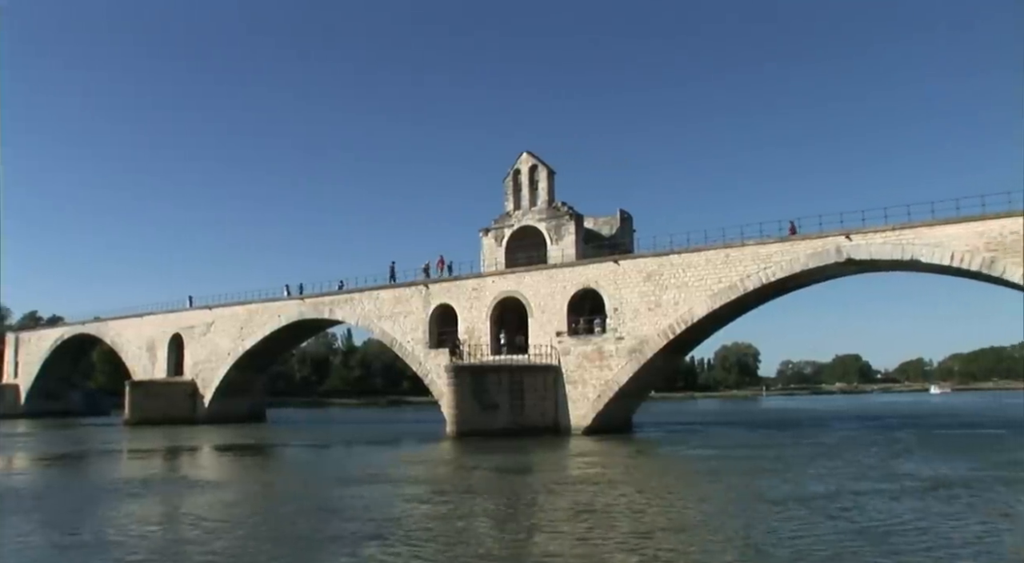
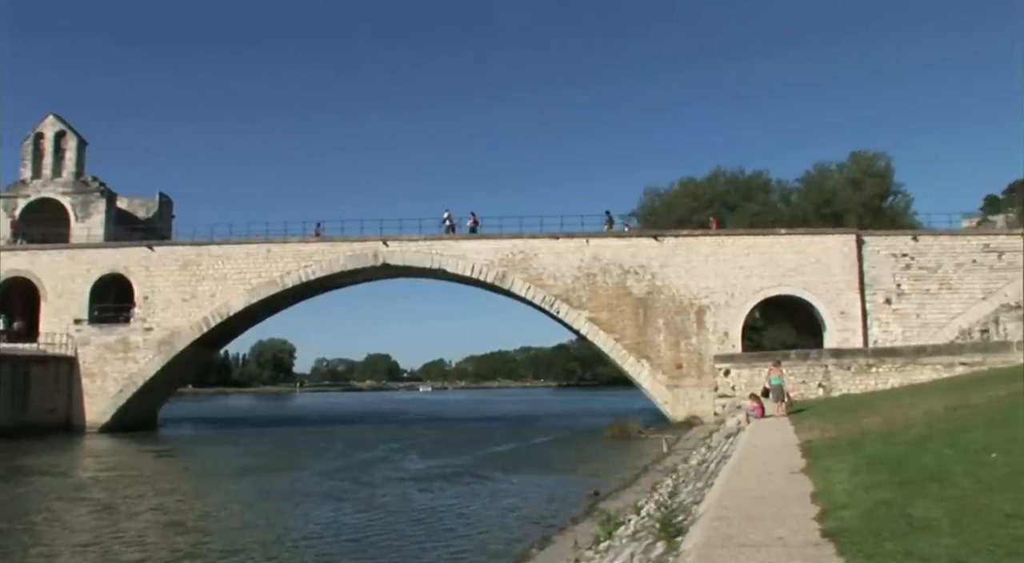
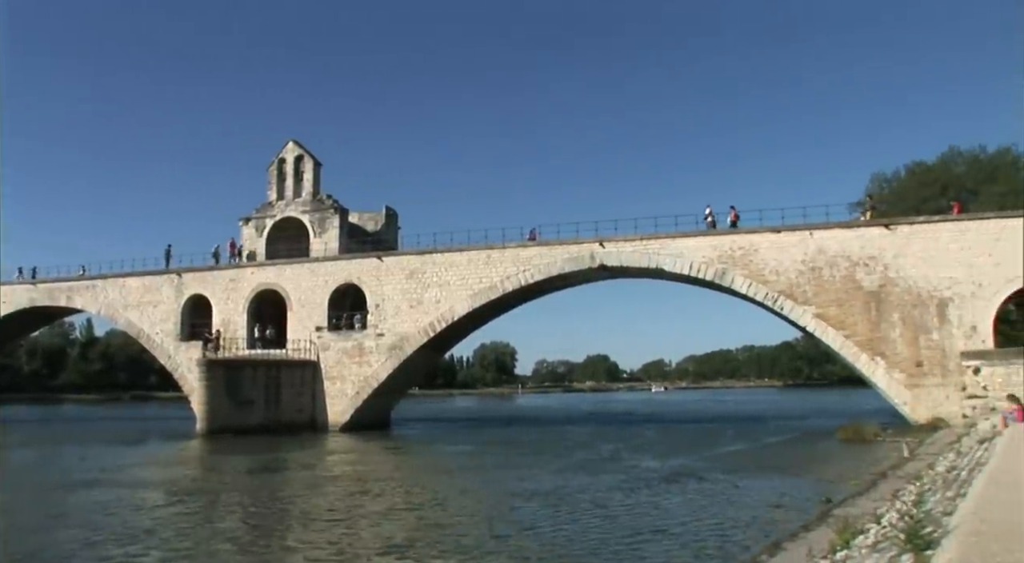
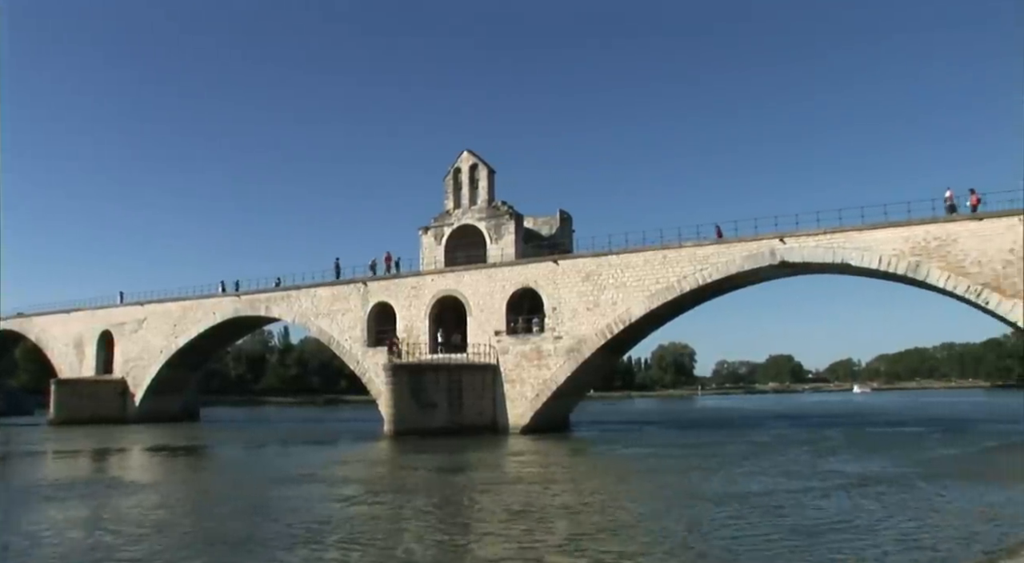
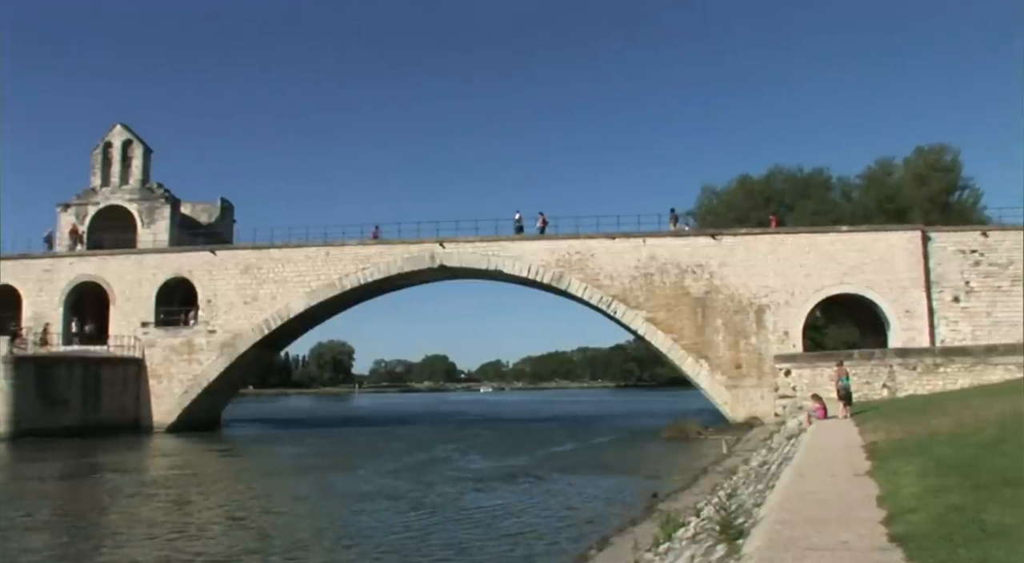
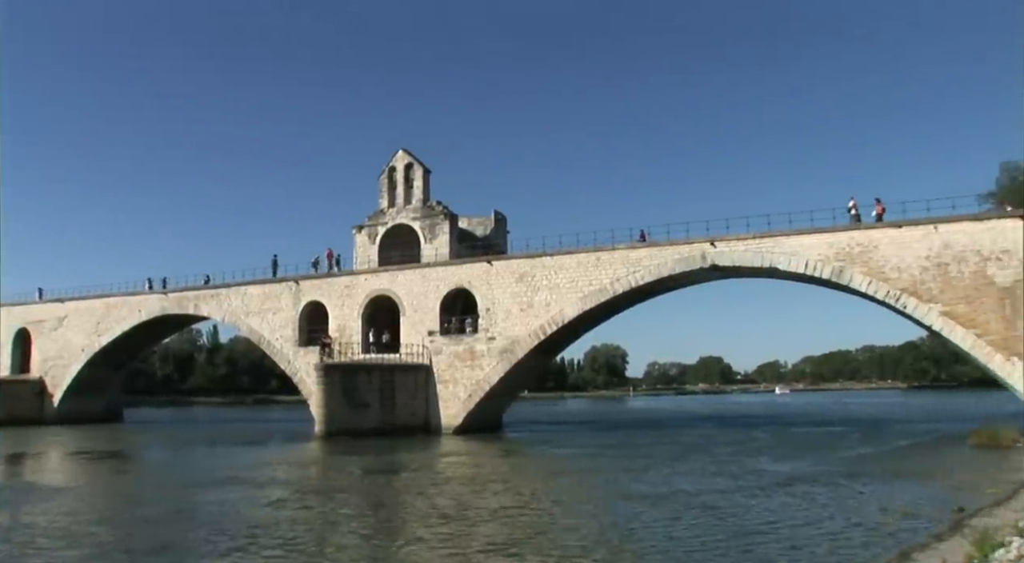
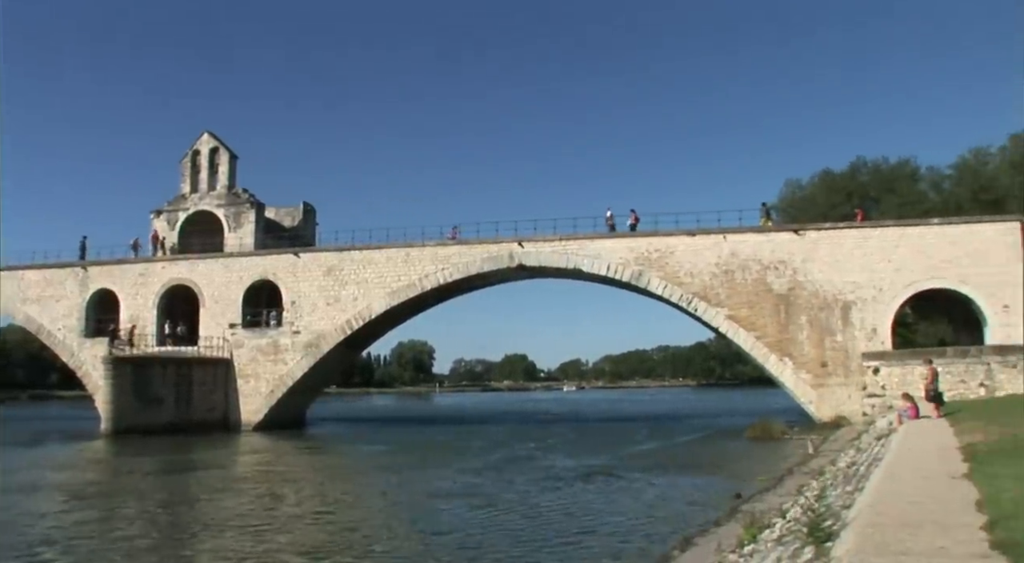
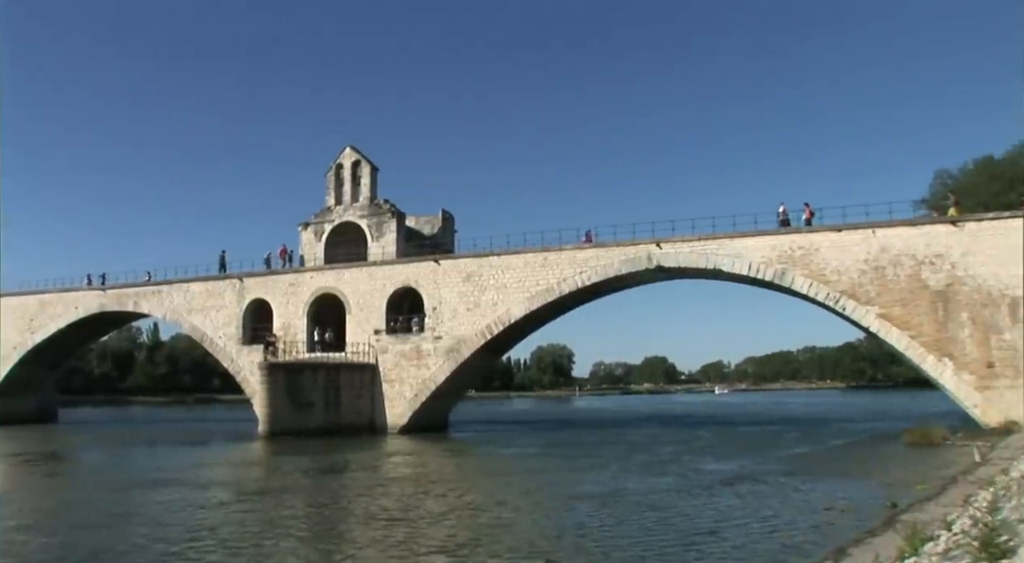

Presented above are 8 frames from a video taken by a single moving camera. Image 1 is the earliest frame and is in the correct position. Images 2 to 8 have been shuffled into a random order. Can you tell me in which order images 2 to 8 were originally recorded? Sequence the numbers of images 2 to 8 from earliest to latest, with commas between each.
4, 6, 8, 3, 7, 5, 2
